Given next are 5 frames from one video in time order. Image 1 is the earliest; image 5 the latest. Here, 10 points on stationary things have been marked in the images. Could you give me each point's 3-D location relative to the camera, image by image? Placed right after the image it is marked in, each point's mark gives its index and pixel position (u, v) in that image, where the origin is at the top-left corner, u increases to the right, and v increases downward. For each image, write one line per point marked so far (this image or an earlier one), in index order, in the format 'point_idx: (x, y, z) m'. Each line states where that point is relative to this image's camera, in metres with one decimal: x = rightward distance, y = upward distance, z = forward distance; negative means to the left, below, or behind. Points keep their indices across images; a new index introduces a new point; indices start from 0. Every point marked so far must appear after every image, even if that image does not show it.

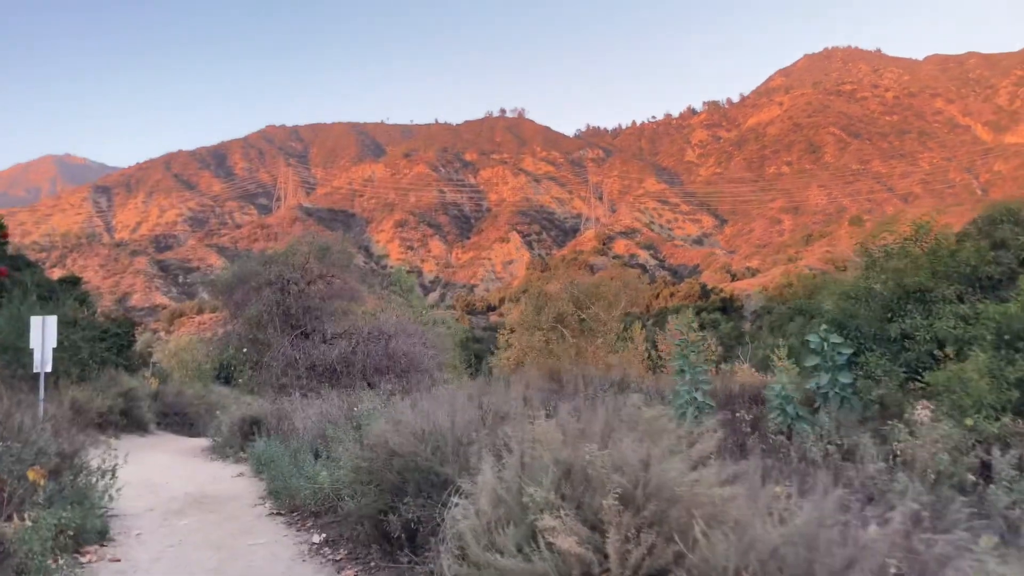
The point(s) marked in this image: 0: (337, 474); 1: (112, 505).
0: (-1.3, -1.3, +6.5) m
1: (-3.7, -2.0, +8.3) m
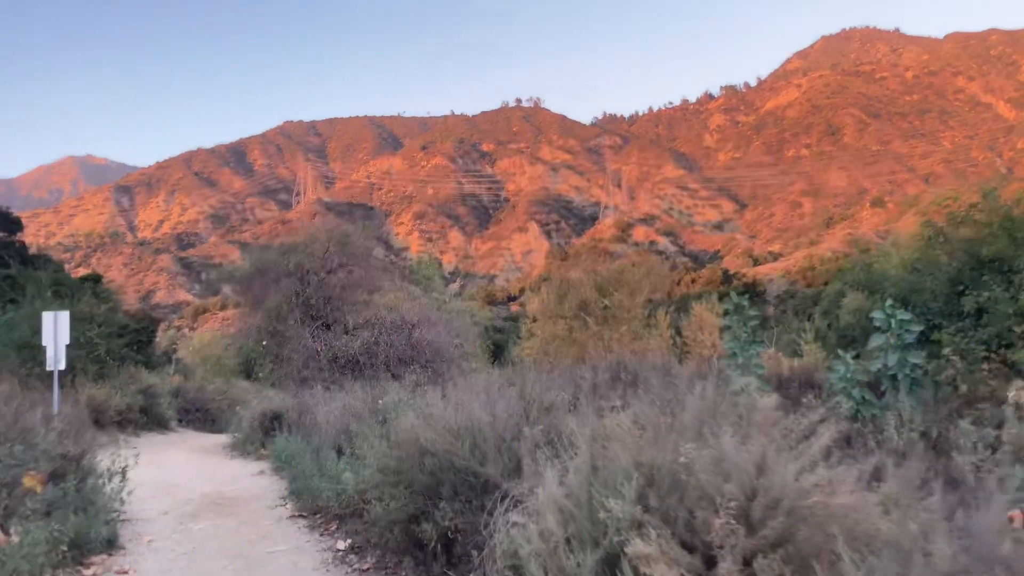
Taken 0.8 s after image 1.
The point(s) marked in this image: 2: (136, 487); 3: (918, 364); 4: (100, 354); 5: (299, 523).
0: (-1.0, -1.2, +5.9) m
1: (-3.3, -1.9, +7.8) m
2: (-3.8, -2.0, +9.1) m
3: (+2.8, -0.5, +6.3) m
4: (-7.8, -1.2, +17.1) m
5: (-1.6, -1.8, +7.0) m
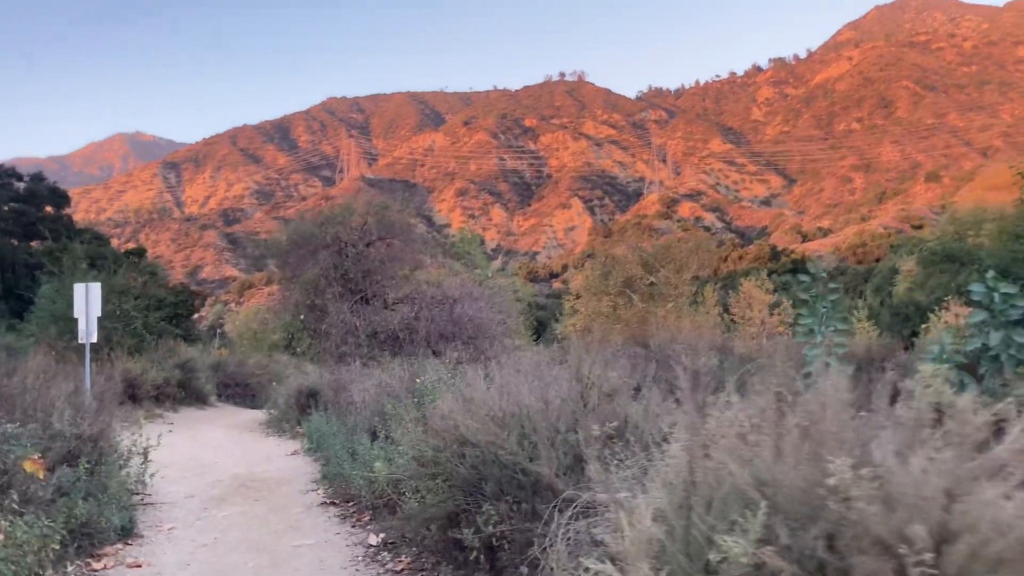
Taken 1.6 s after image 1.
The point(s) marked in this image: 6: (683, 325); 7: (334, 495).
0: (-0.7, -1.0, +5.4) m
1: (-2.9, -1.6, +7.3) m
2: (-3.3, -1.7, +8.7) m
3: (+3.1, -0.3, +5.5) m
4: (-7.0, -0.7, +16.8) m
5: (-1.3, -1.6, +6.4) m
6: (+3.0, -0.6, +16.5) m
7: (-1.3, -1.5, +6.8) m
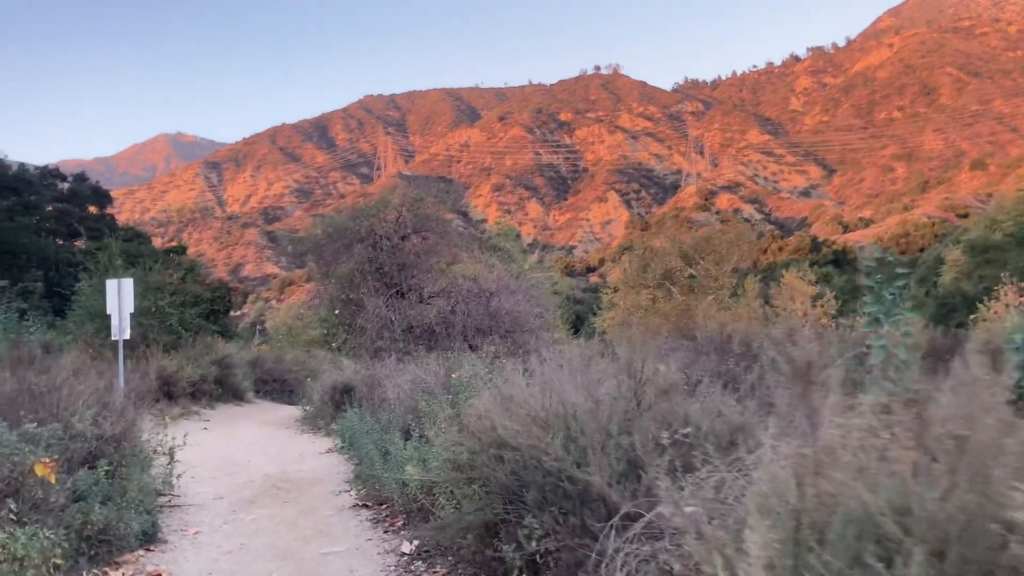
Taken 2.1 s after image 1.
0: (-0.5, -1.0, +5.0) m
1: (-2.6, -1.6, +7.0) m
2: (-3.0, -1.7, +8.4) m
3: (+3.4, -0.2, +5.0) m
4: (-6.3, -0.7, +16.7) m
5: (-1.0, -1.5, +6.1) m
6: (+3.7, -0.5, +15.9) m
7: (-1.0, -1.5, +6.4) m
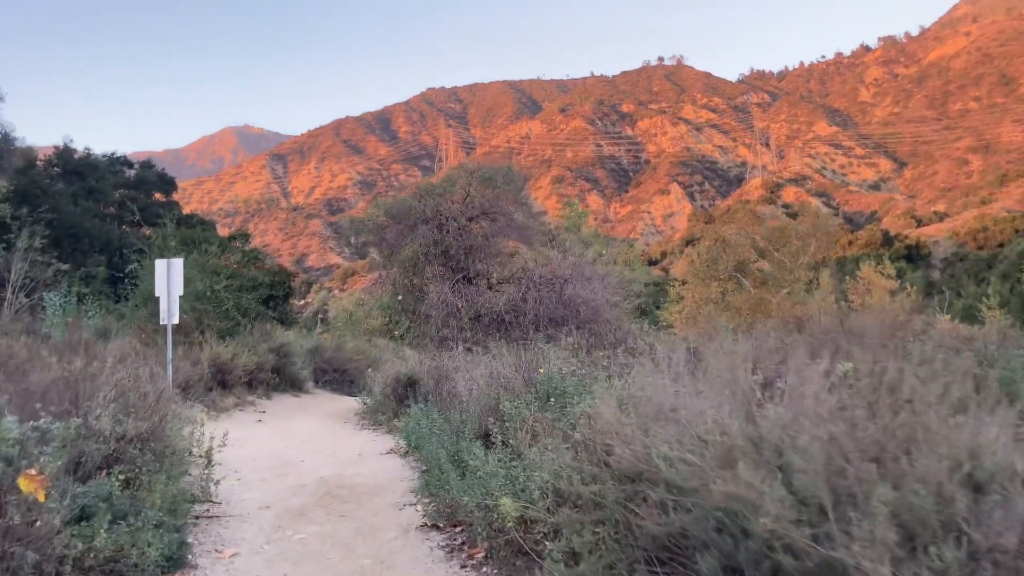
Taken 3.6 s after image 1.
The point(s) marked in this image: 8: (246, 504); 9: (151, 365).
0: (0.0, -0.8, +3.8) m
1: (-2.0, -1.4, +6.0) m
2: (-2.2, -1.5, +7.4) m
3: (+3.9, -0.2, +3.6) m
4: (-5.0, -0.4, +15.9) m
5: (-0.4, -1.4, +5.0) m
6: (+4.9, -0.3, +14.5) m
7: (-0.4, -1.3, +5.3) m
8: (-1.8, -1.5, +6.3) m
9: (-4.2, -0.9, +10.5) m
